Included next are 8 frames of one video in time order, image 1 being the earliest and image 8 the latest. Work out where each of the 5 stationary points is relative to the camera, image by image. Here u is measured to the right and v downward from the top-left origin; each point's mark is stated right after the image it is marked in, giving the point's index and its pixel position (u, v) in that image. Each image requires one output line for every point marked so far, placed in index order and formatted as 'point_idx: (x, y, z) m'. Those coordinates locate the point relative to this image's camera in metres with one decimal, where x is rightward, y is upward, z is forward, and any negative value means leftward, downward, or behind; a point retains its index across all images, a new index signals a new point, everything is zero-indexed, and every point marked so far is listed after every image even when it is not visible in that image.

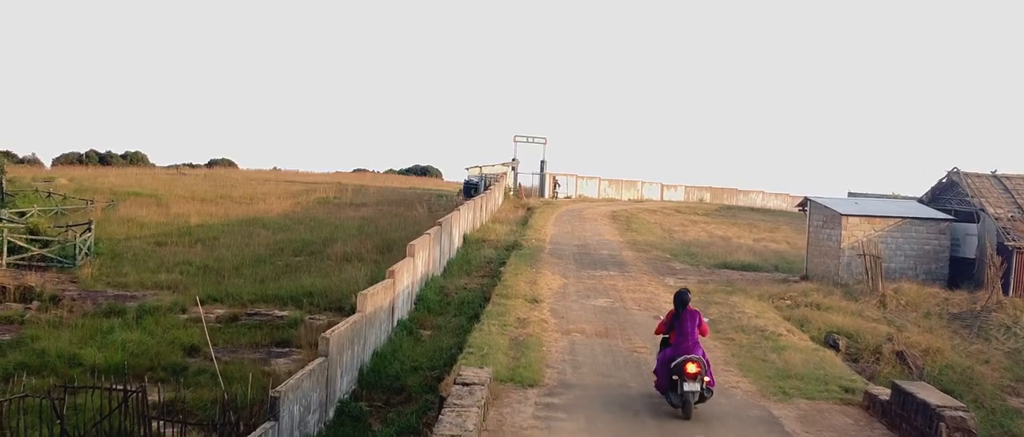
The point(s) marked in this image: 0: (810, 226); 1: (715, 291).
0: (+7.0, -0.2, +18.1) m
1: (+4.3, -1.5, +16.2) m
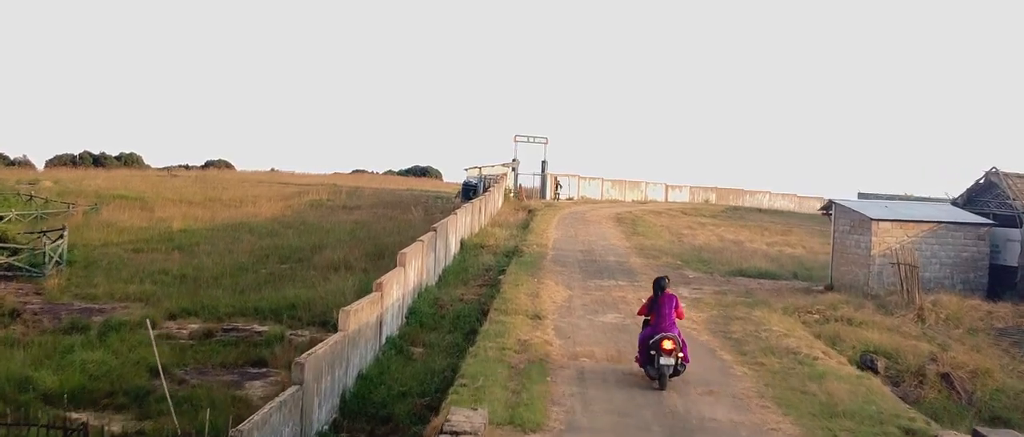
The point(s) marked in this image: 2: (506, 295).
0: (+7.0, -0.3, +16.7) m
1: (+4.3, -1.6, +14.8) m
2: (-0.1, -1.5, +14.7) m
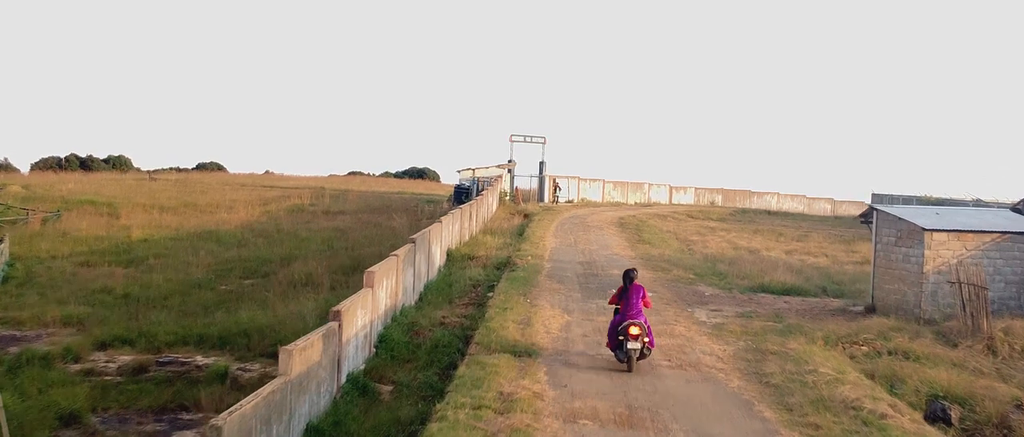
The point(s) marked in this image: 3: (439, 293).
0: (+6.8, -0.5, +14.3) m
1: (+4.1, -1.8, +12.4) m
2: (-0.3, -1.7, +12.3) m
3: (-1.7, -1.7, +17.6) m
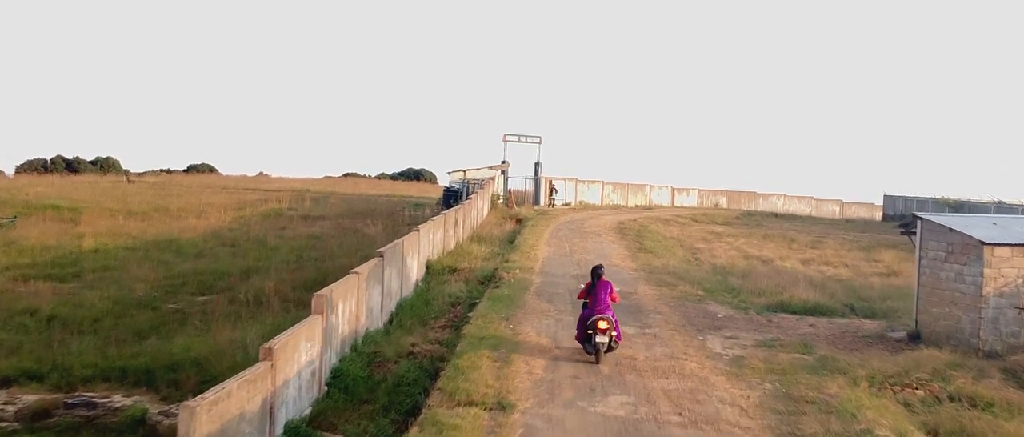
0: (+6.5, -0.6, +12.1) m
1: (+3.7, -2.0, +10.2) m
2: (-0.7, -1.9, +10.2) m
3: (-2.0, -1.9, +15.4) m
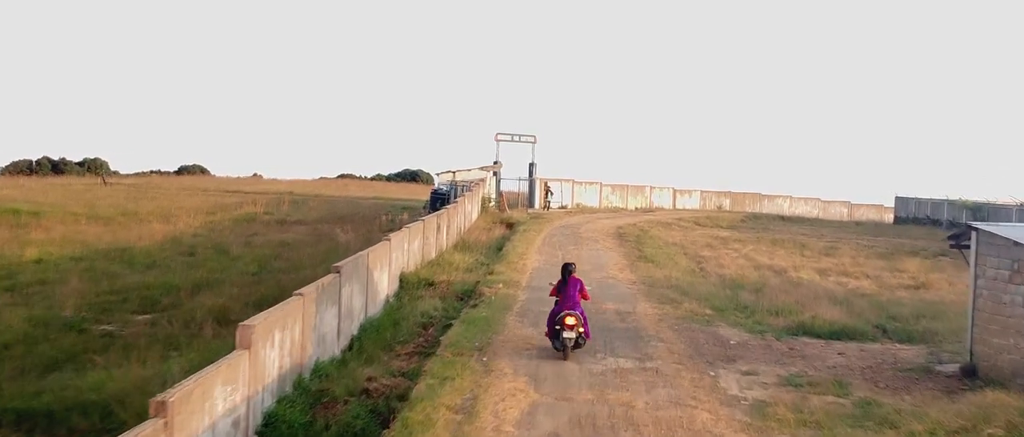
0: (+6.1, -0.8, +10.1) m
1: (+3.4, -2.1, +8.1) m
2: (-1.0, -2.0, +8.1) m
3: (-2.4, -2.1, +13.4) m
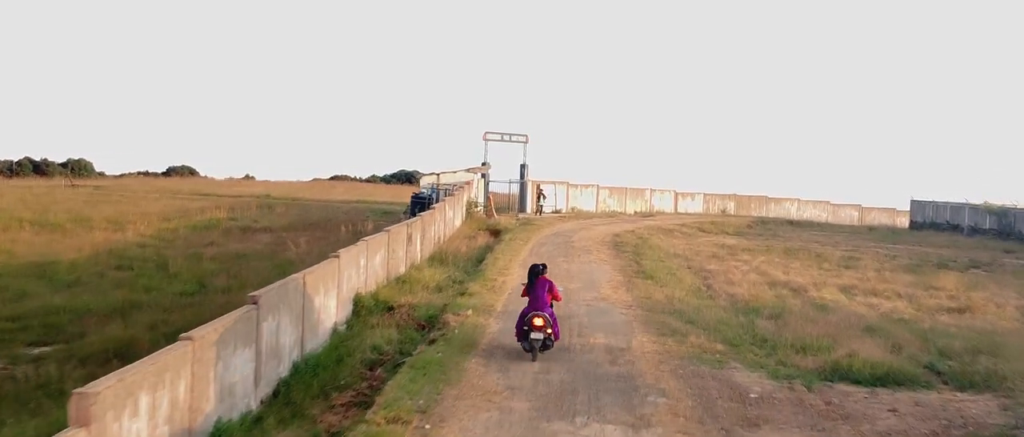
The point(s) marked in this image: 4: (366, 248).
0: (+5.6, -1.0, +7.5) m
1: (+2.9, -2.4, +5.6) m
2: (-1.5, -2.2, +5.5) m
3: (-2.8, -2.3, +10.8) m
4: (-2.9, -0.6, +15.1) m
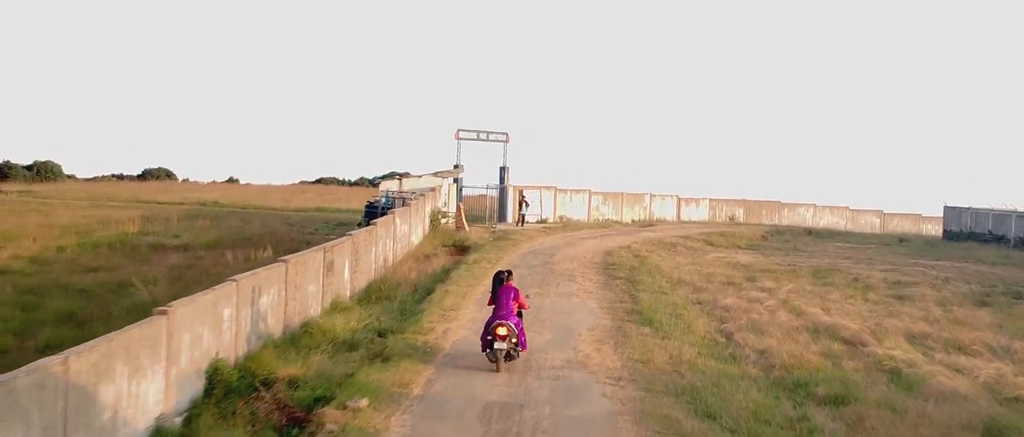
0: (+4.7, -1.4, +2.8) m
1: (+2.0, -2.7, +0.9) m
2: (-2.4, -2.6, +0.9) m
3: (-3.7, -2.7, +6.2) m
4: (-3.8, -1.0, +10.4) m
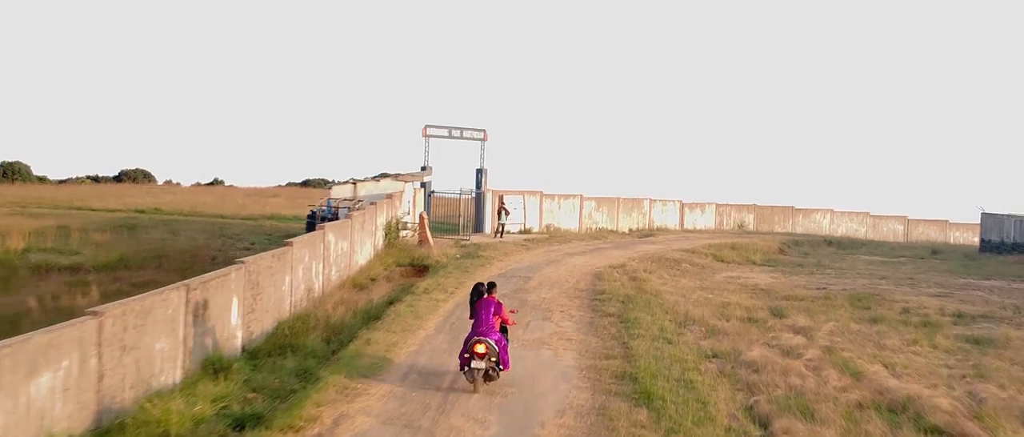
0: (+4.0, -1.7, -1.3) m
1: (+1.2, -3.1, -3.2) m
2: (-3.2, -2.9, -3.3) m
3: (-4.5, -3.0, +2.0) m
4: (-4.6, -1.3, +6.3) m
